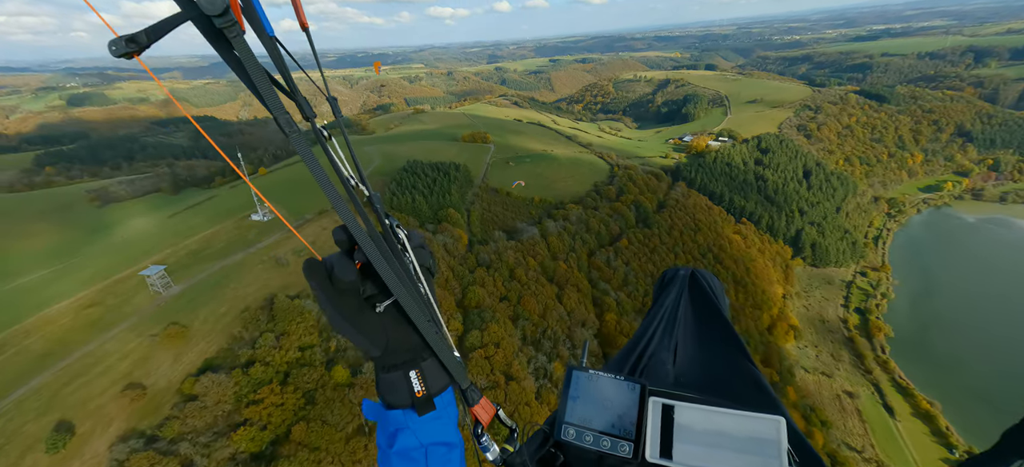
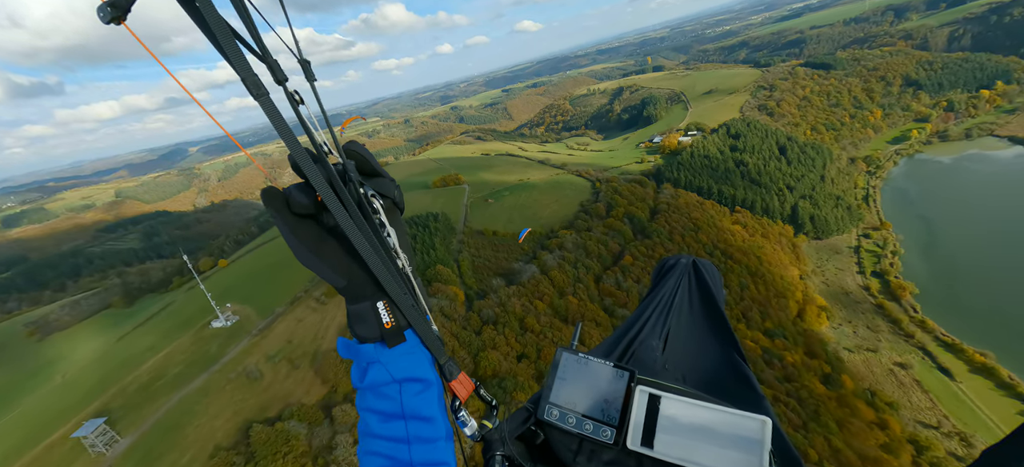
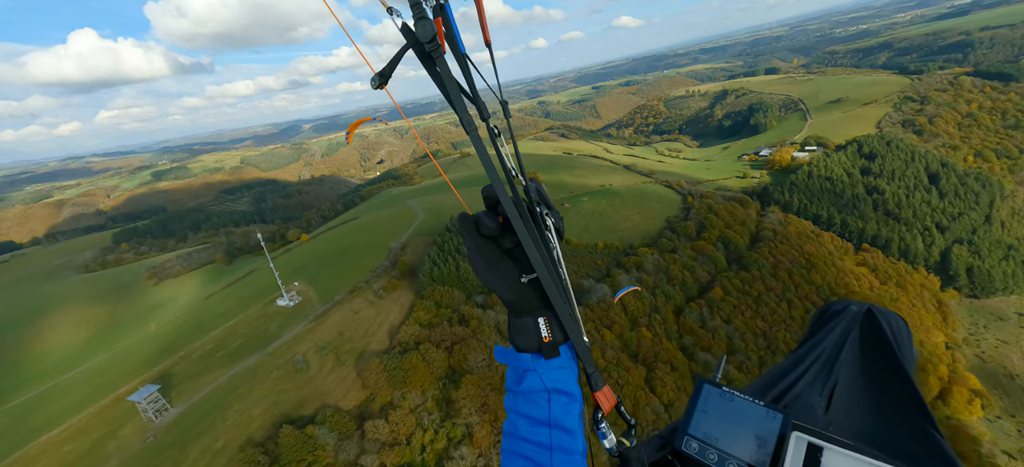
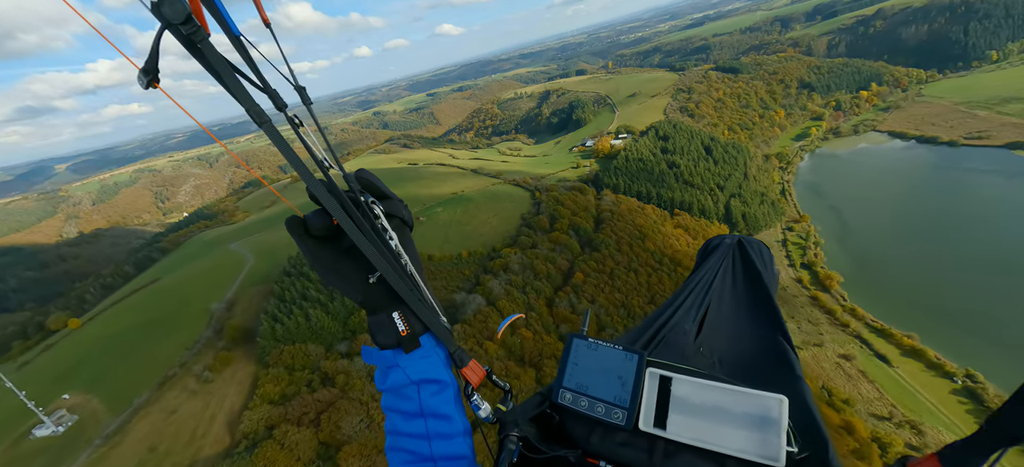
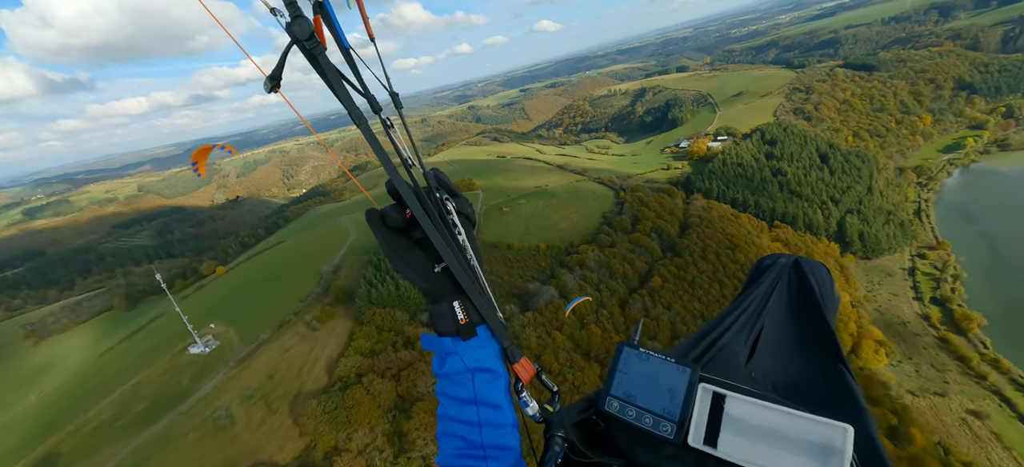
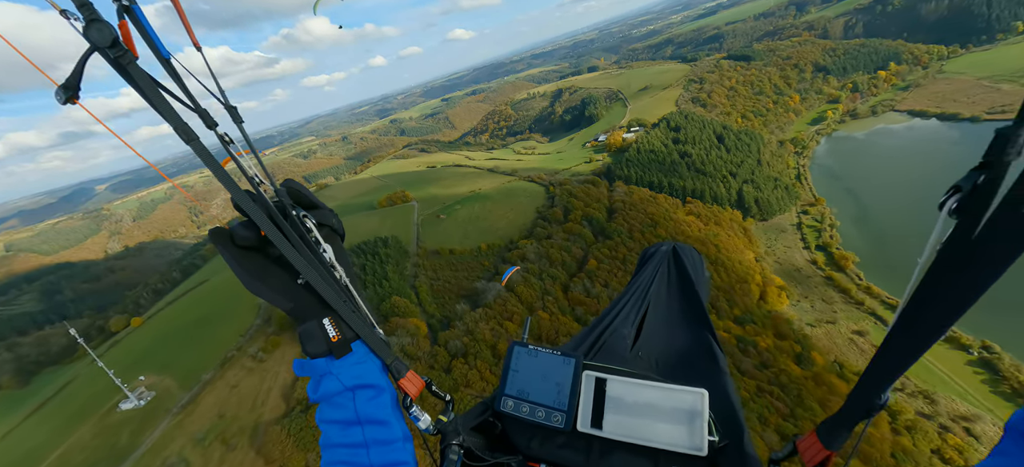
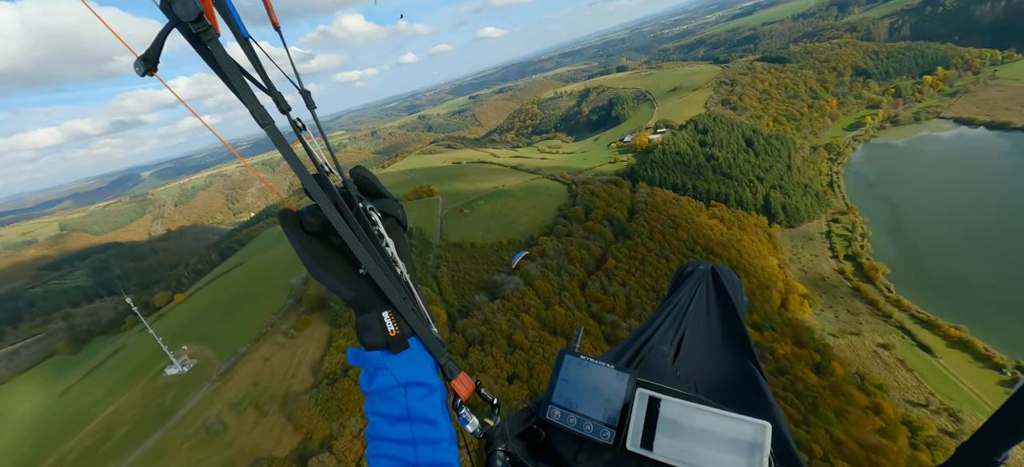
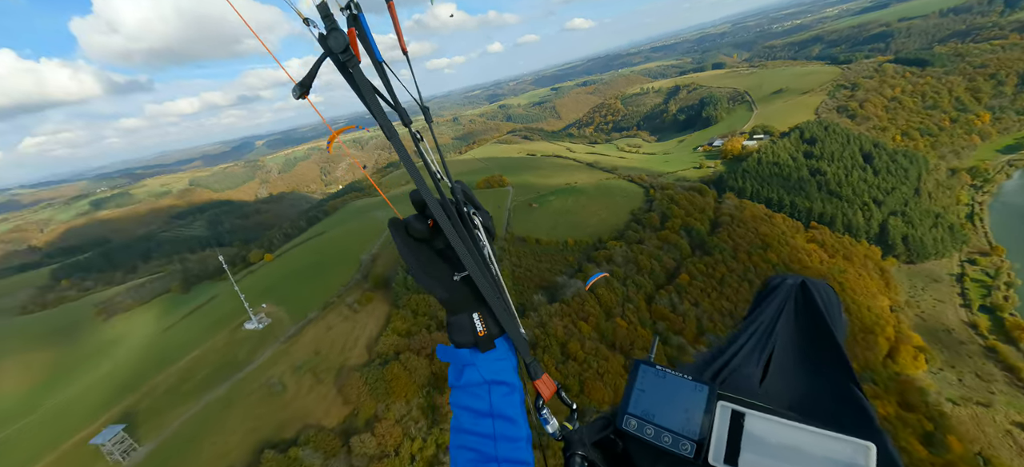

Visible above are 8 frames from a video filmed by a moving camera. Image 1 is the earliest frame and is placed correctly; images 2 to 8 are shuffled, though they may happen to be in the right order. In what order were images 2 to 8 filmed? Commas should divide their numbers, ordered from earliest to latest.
2, 7, 6, 8, 3, 5, 4
